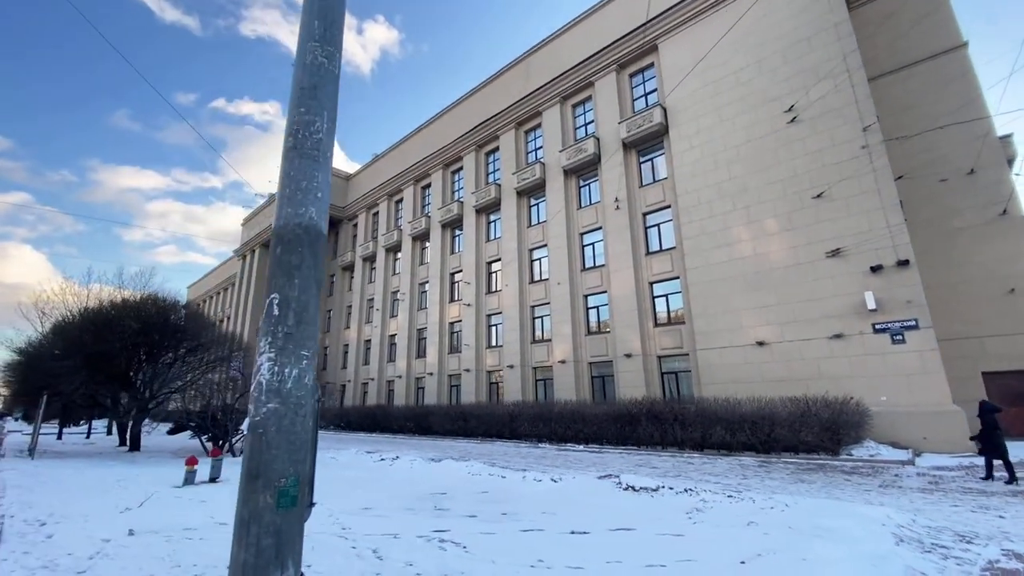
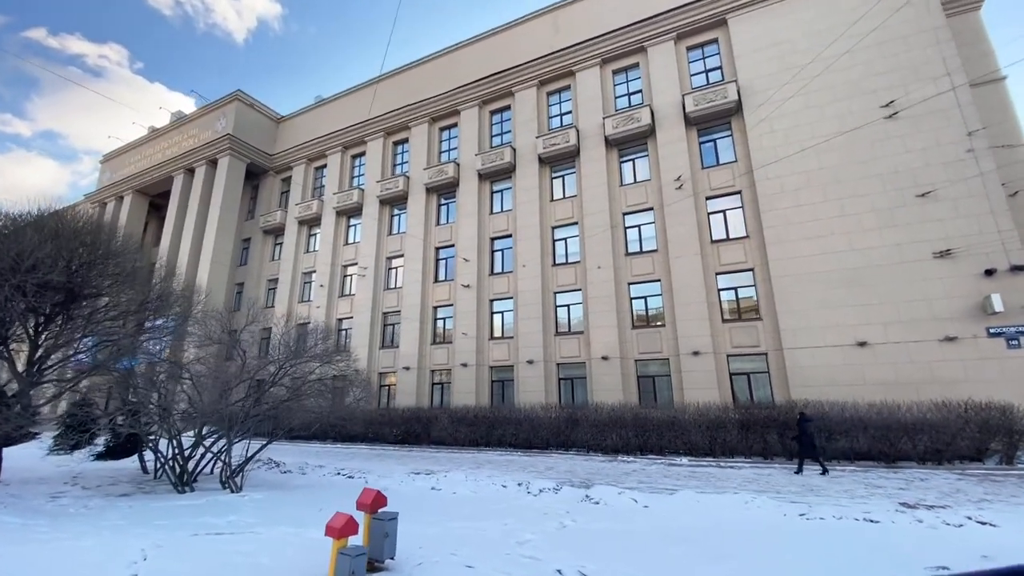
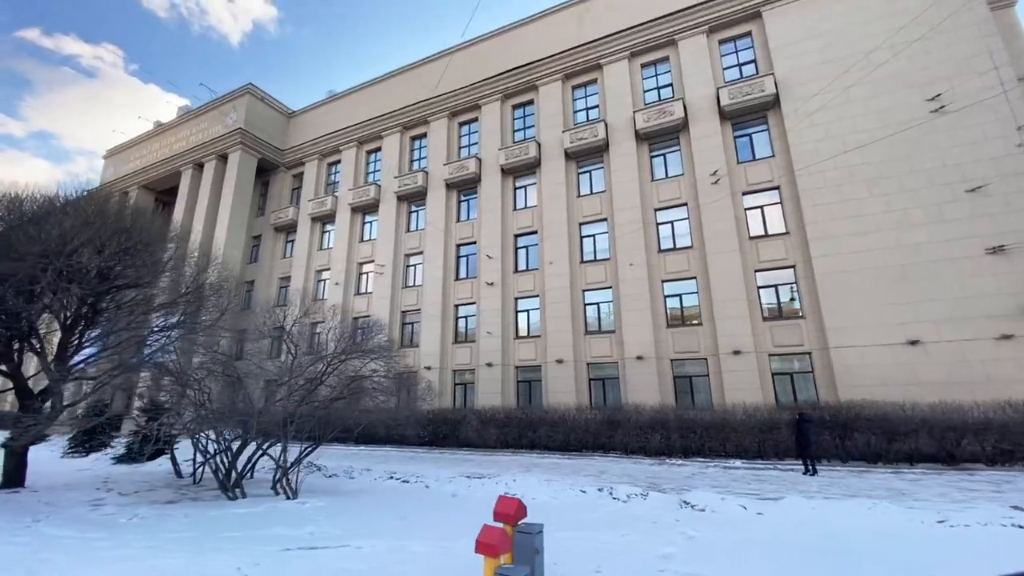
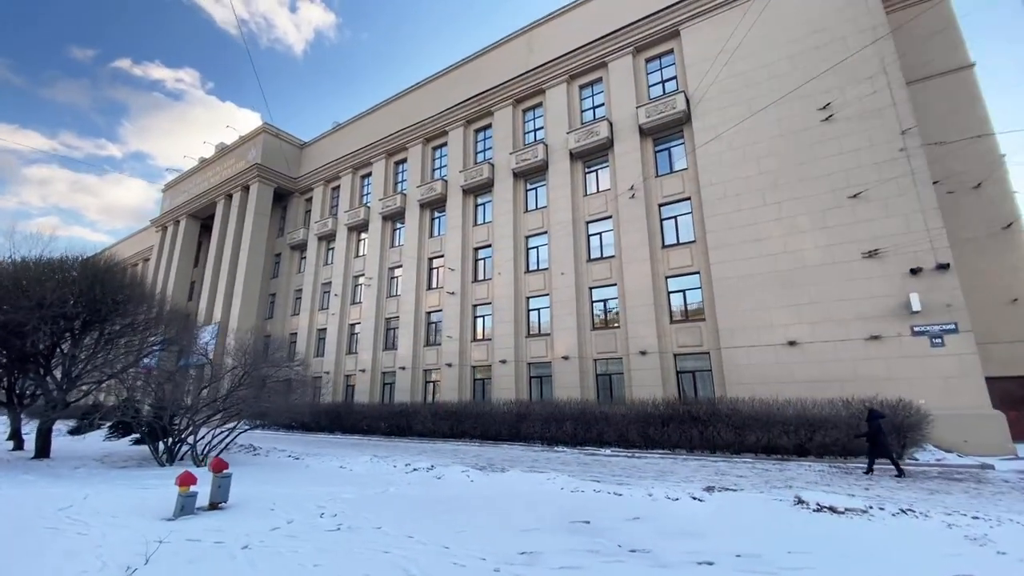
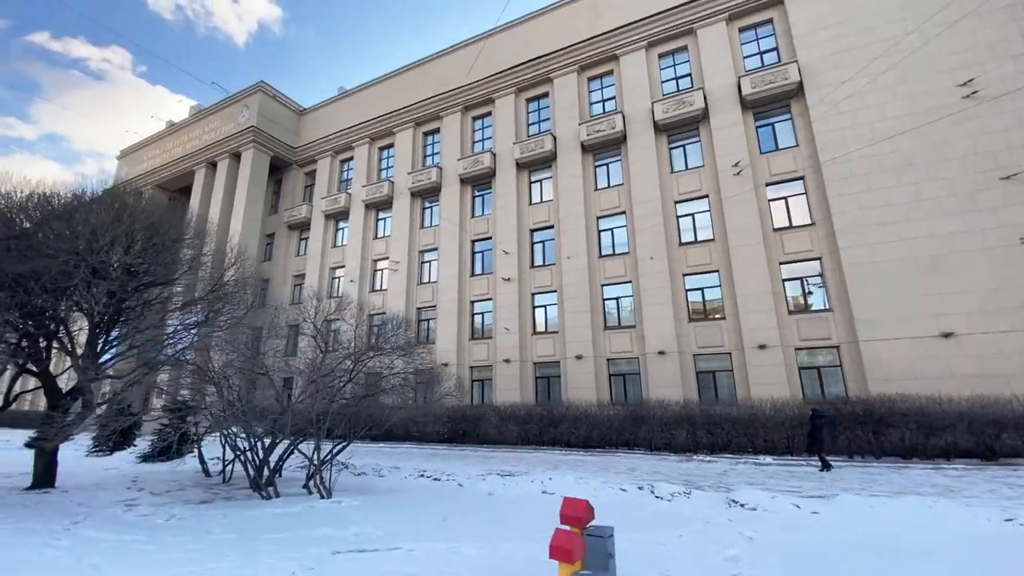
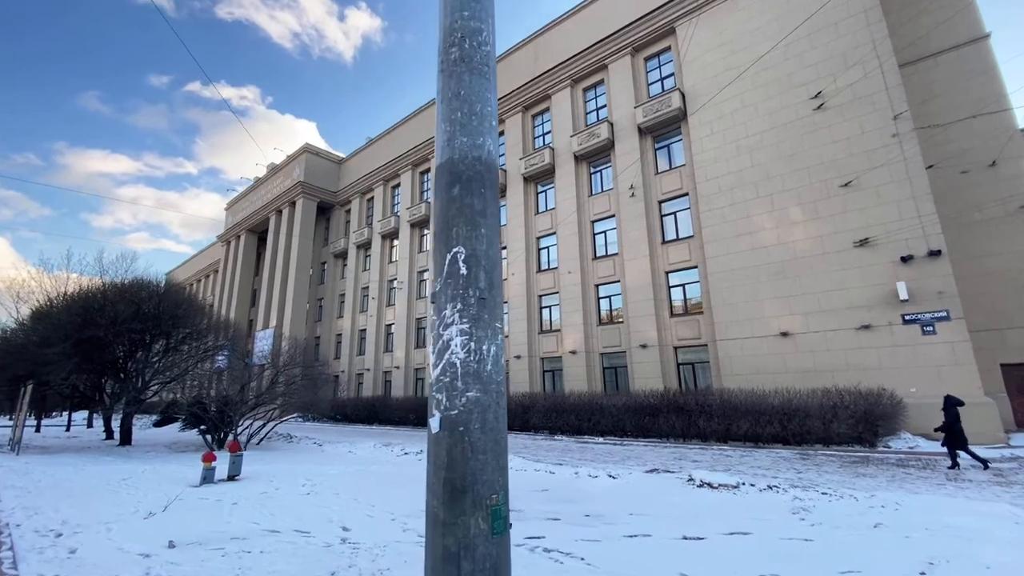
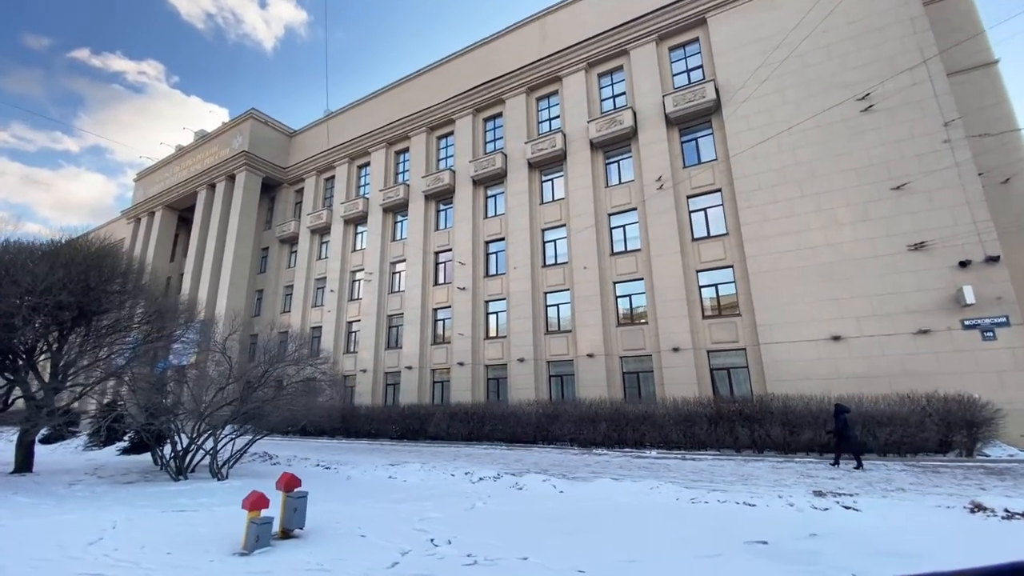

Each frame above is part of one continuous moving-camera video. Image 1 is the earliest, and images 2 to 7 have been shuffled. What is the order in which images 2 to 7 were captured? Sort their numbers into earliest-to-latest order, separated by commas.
6, 4, 7, 2, 3, 5
